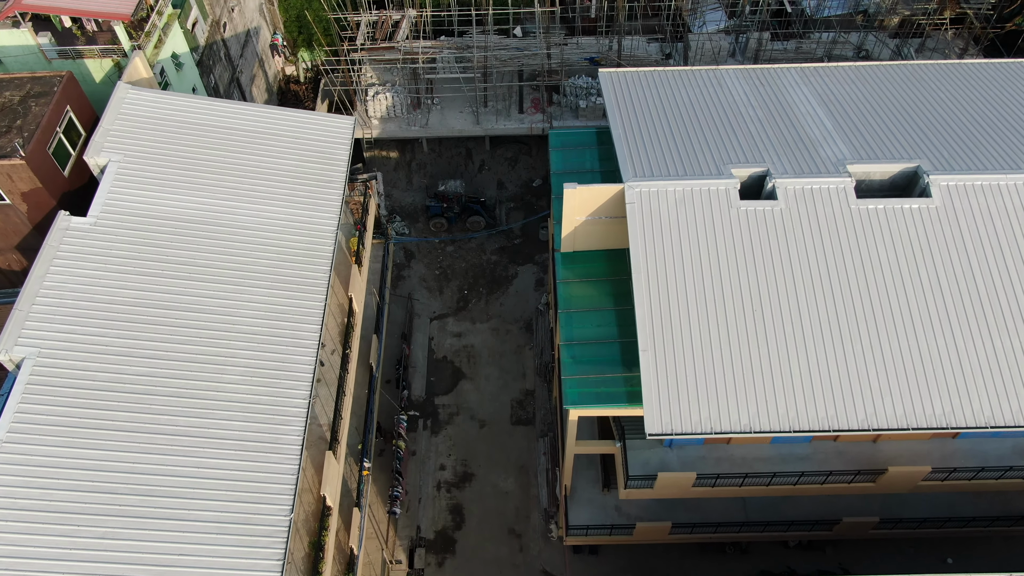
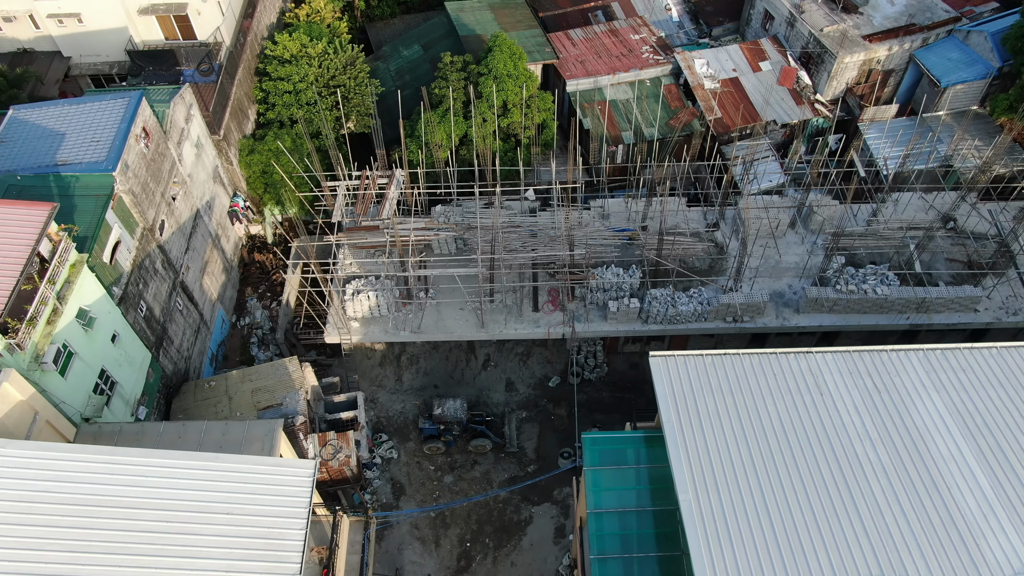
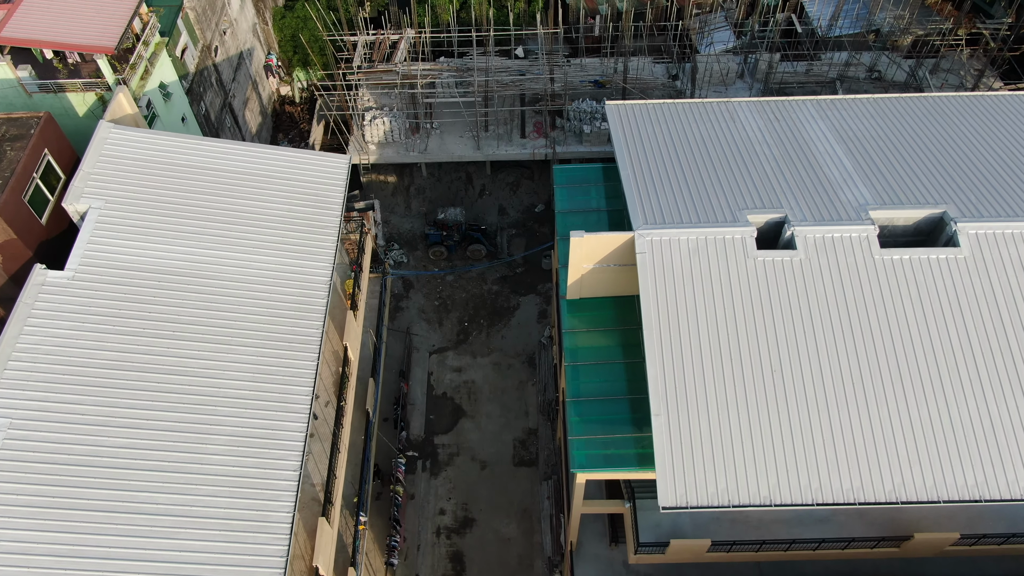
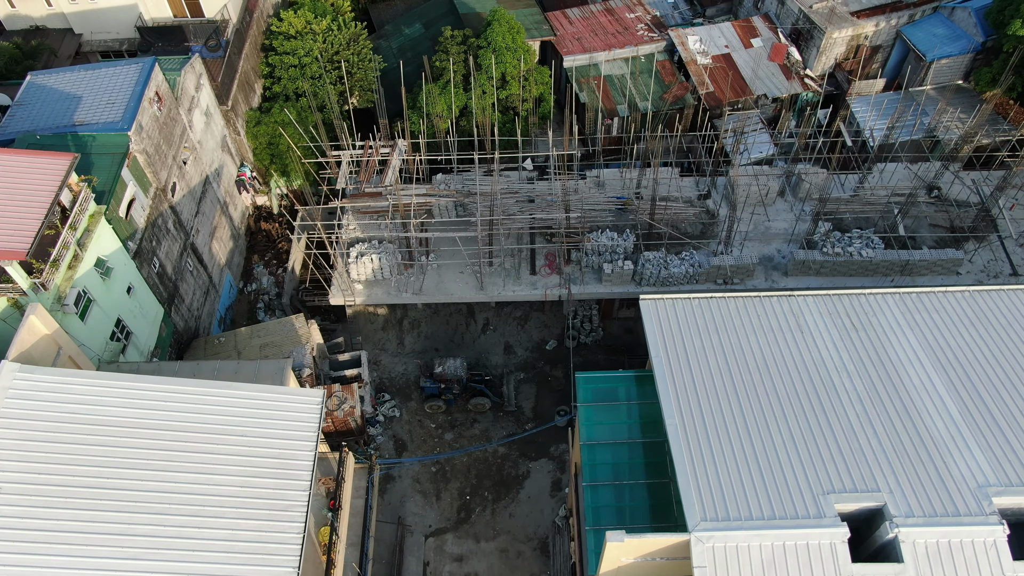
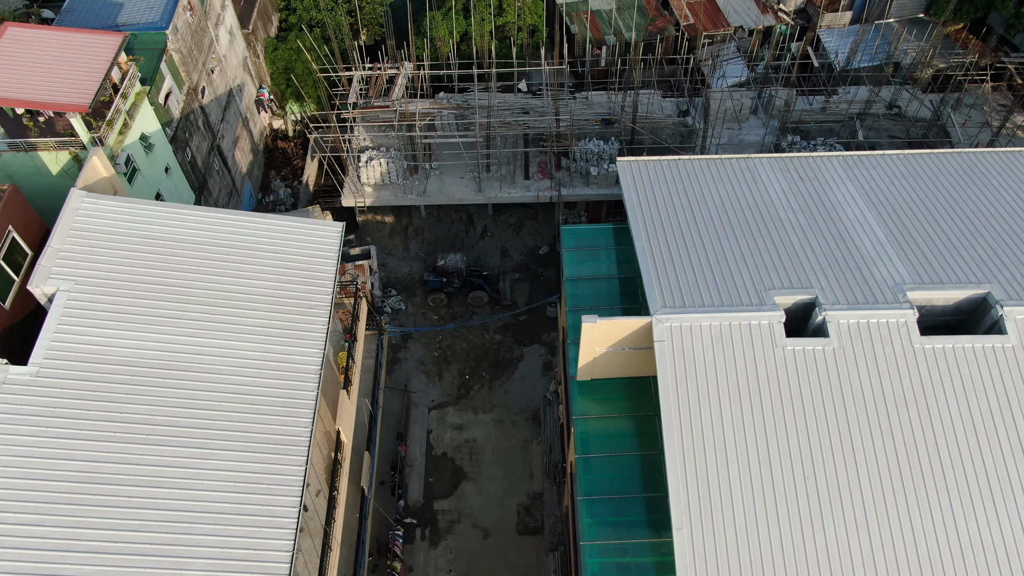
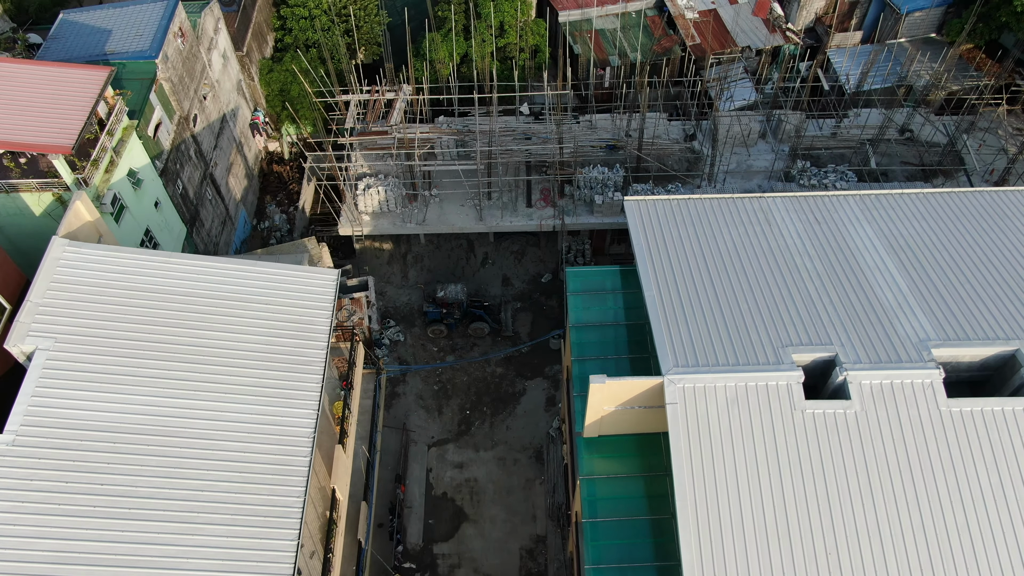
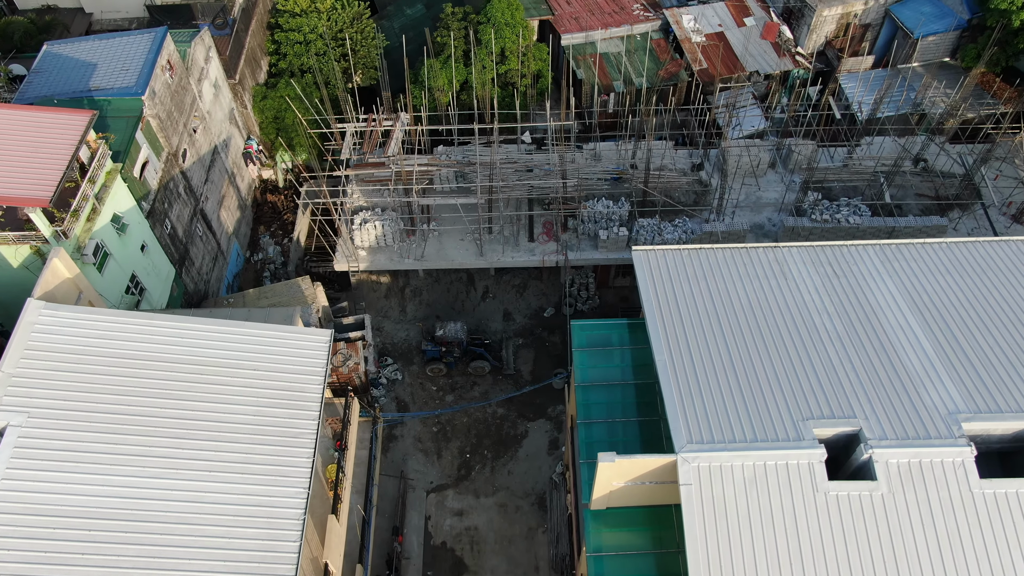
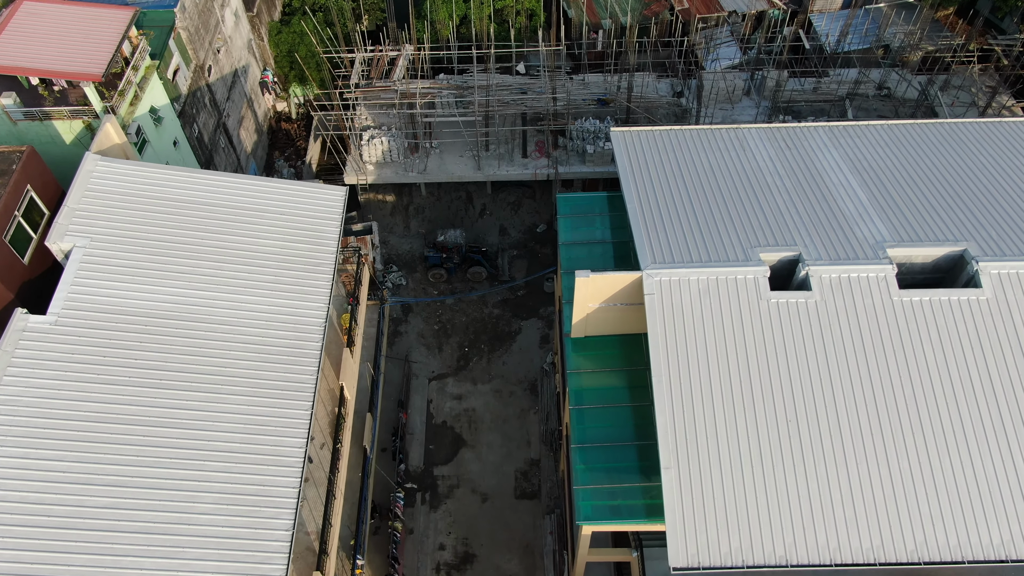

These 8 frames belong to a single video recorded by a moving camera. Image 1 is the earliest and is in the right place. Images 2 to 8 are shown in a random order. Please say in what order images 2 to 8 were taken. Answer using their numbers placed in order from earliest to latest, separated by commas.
3, 8, 5, 6, 7, 4, 2
